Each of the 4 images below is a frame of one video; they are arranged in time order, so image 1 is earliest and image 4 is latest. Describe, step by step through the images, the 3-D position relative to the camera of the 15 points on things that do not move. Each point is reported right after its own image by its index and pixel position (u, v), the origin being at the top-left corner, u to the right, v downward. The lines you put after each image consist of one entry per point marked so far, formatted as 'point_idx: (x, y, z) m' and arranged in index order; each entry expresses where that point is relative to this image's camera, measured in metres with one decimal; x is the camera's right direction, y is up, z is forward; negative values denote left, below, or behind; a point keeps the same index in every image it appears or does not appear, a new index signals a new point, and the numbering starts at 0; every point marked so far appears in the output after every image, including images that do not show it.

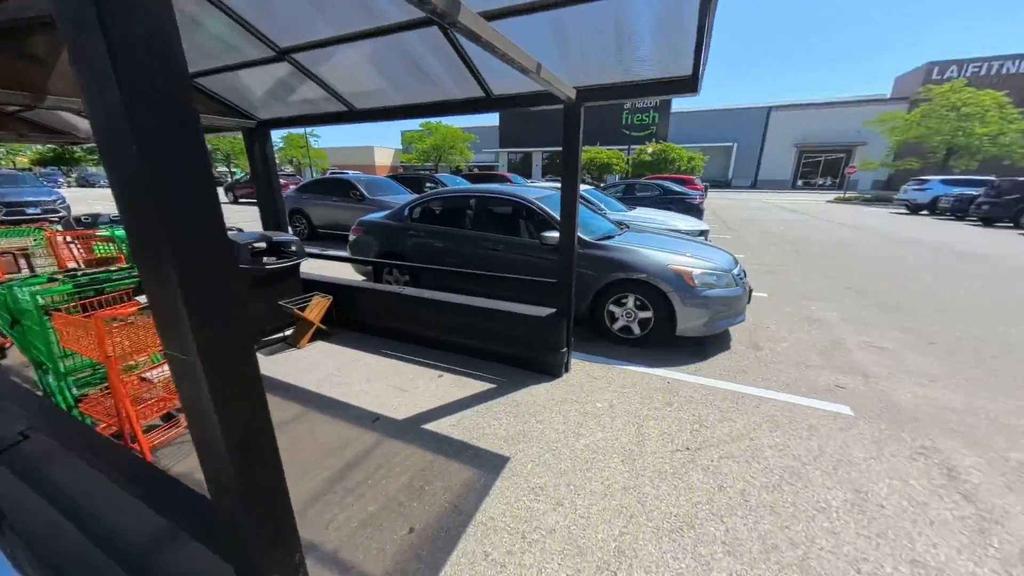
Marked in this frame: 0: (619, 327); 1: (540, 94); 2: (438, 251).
0: (+1.2, -0.4, +3.9) m
1: (+0.2, +1.7, +3.1) m
2: (-1.0, +0.5, +4.8) m
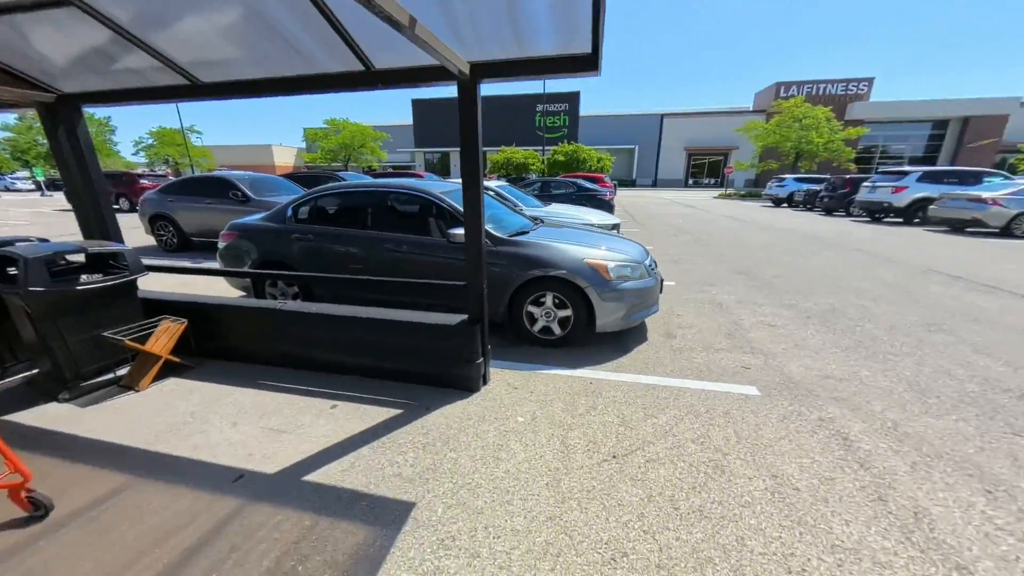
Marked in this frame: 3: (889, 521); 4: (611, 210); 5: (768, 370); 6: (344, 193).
0: (+0.3, -0.4, +3.7) m
1: (-0.6, +1.6, +2.7) m
2: (-2.0, +0.4, +4.1) m
3: (+1.9, -1.2, +1.8) m
4: (+3.5, +2.7, +12.6) m
5: (+2.3, -0.7, +3.3) m
6: (-2.0, +1.1, +4.3) m
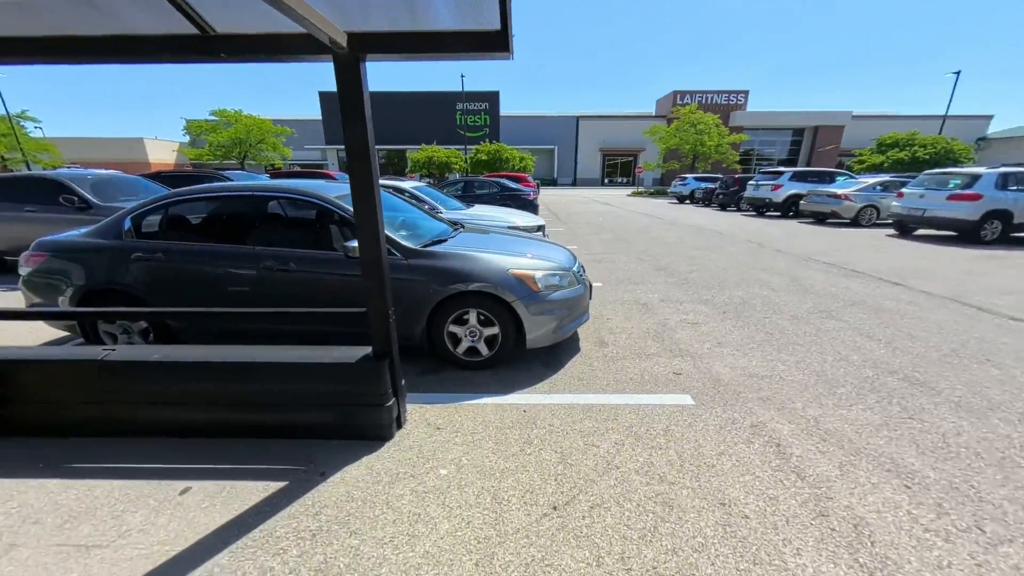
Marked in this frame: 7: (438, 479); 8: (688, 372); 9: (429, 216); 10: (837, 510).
0: (-0.4, -0.6, +3.3) m
1: (-1.2, +1.4, +2.1) m
2: (-2.8, +0.1, +3.2) m
3: (+1.6, -1.2, +1.8) m
4: (+0.8, +2.7, +12.6) m
5: (+1.7, -0.8, +3.2) m
6: (-2.9, +0.8, +3.4) m
7: (-0.4, -1.1, +2.1) m
8: (+1.6, -0.8, +3.3) m
9: (-1.1, +1.0, +4.9) m
10: (+1.7, -1.2, +1.9) m
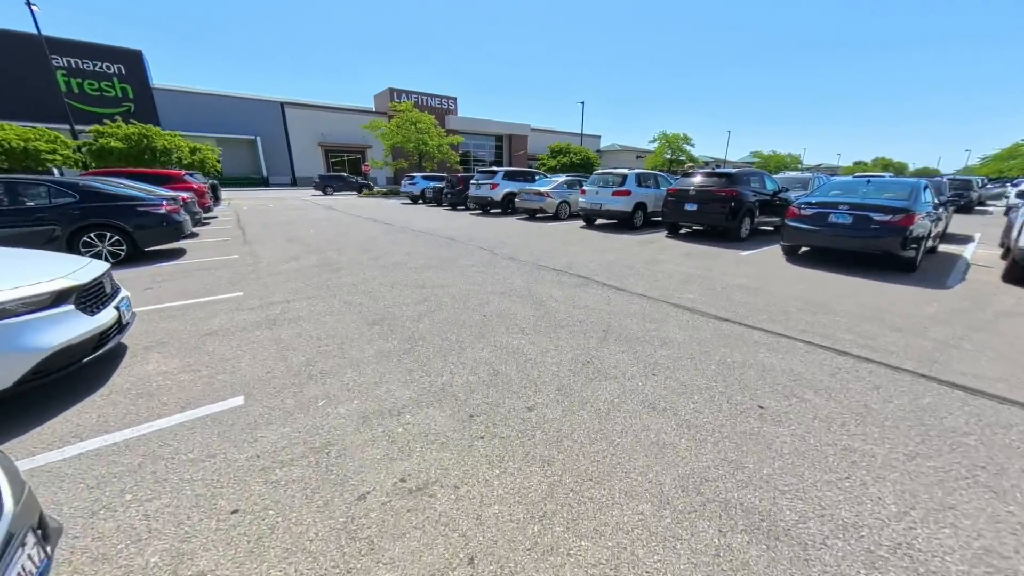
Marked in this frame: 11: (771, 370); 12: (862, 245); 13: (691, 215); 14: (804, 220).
0: (-1.9, -1.7, -0.3) m
1: (-2.2, +0.2, -1.9) m
2: (-3.9, -1.5, -1.8) m
3: (+0.7, -1.9, -0.3) m
4: (-7.1, +1.3, +7.7) m
5: (-0.2, -1.5, +0.9) m
6: (-4.2, -0.7, -1.8) m
7: (-1.2, -2.2, -1.2) m
8: (-0.3, -1.5, +0.9) m
9: (-3.7, -0.4, +0.5) m
10: (+0.7, -1.8, -0.1) m
11: (+2.3, -0.7, +3.2) m
12: (+6.3, +0.8, +6.5) m
13: (+4.8, +2.0, +9.7) m
14: (+5.8, +1.4, +7.2) m
